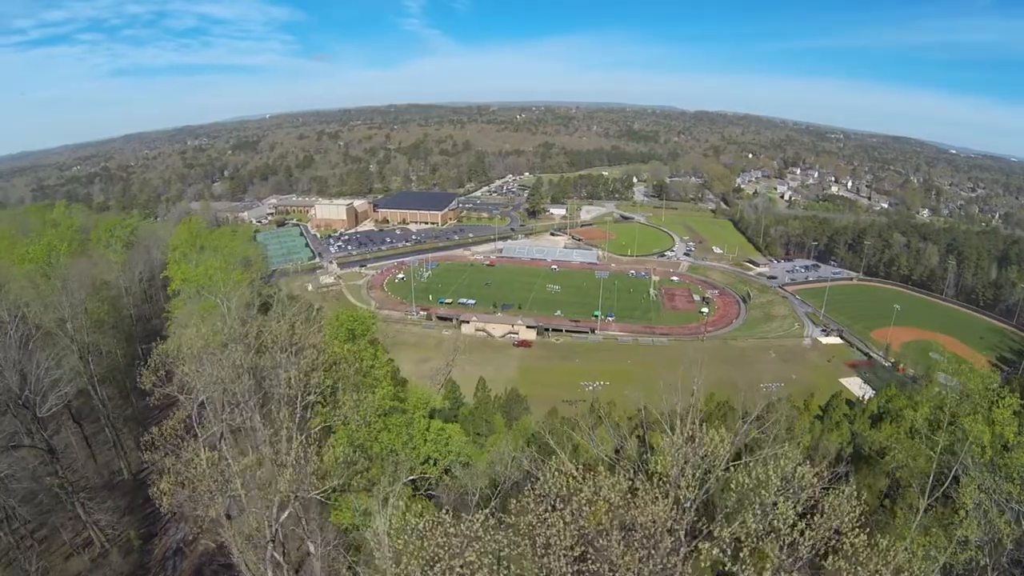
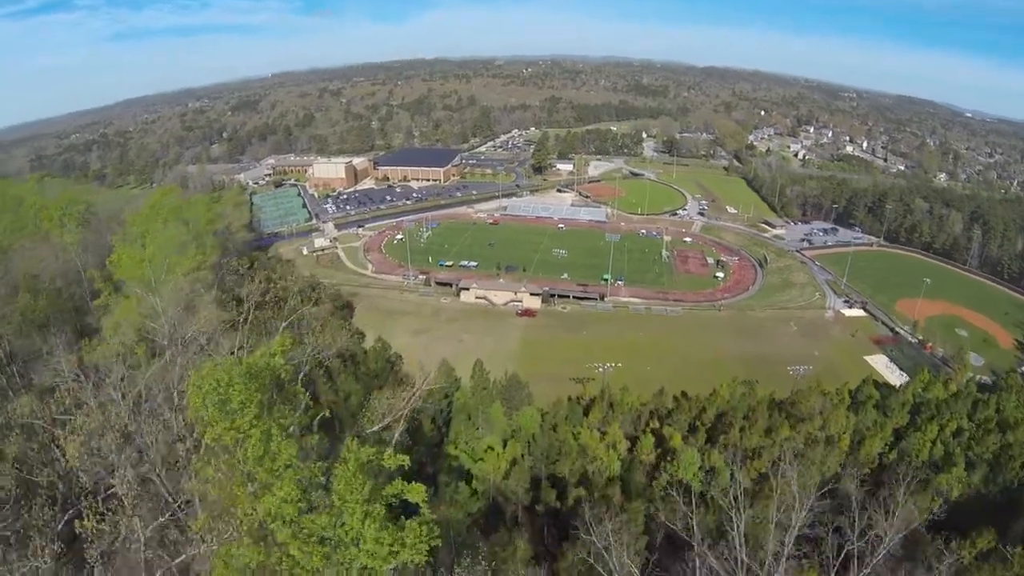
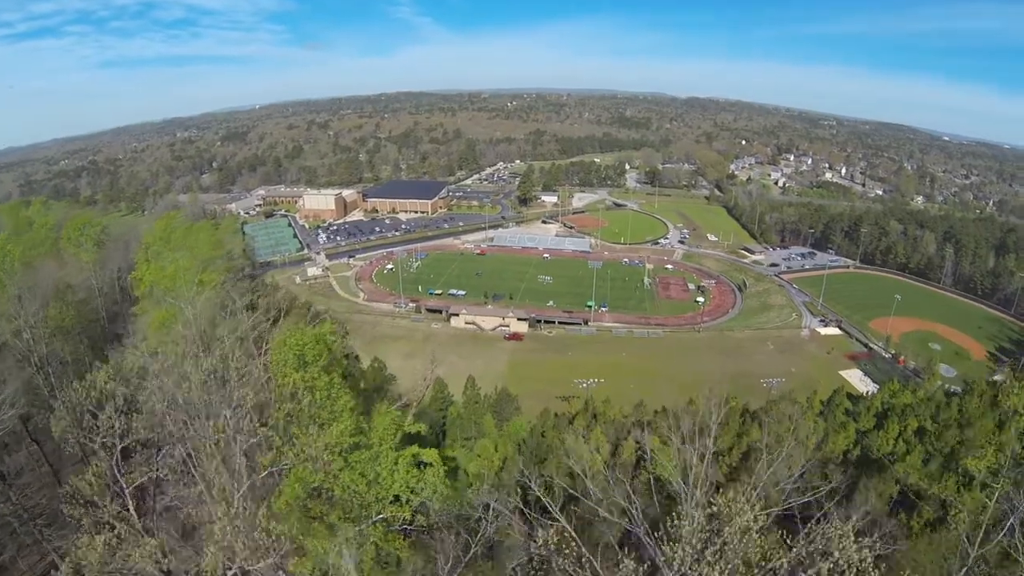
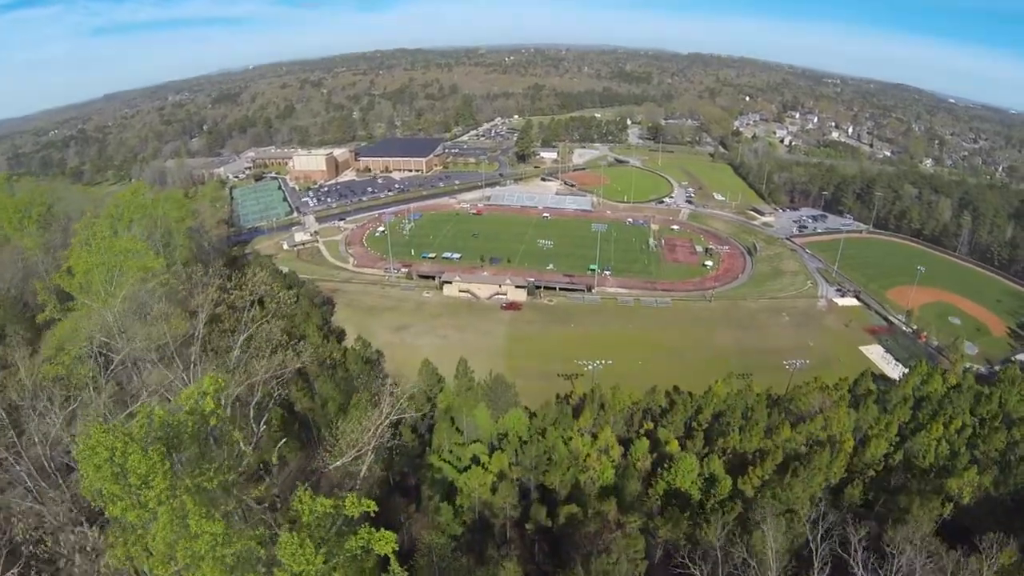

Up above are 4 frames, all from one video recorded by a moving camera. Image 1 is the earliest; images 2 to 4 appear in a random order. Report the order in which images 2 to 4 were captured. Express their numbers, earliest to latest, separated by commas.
3, 2, 4
